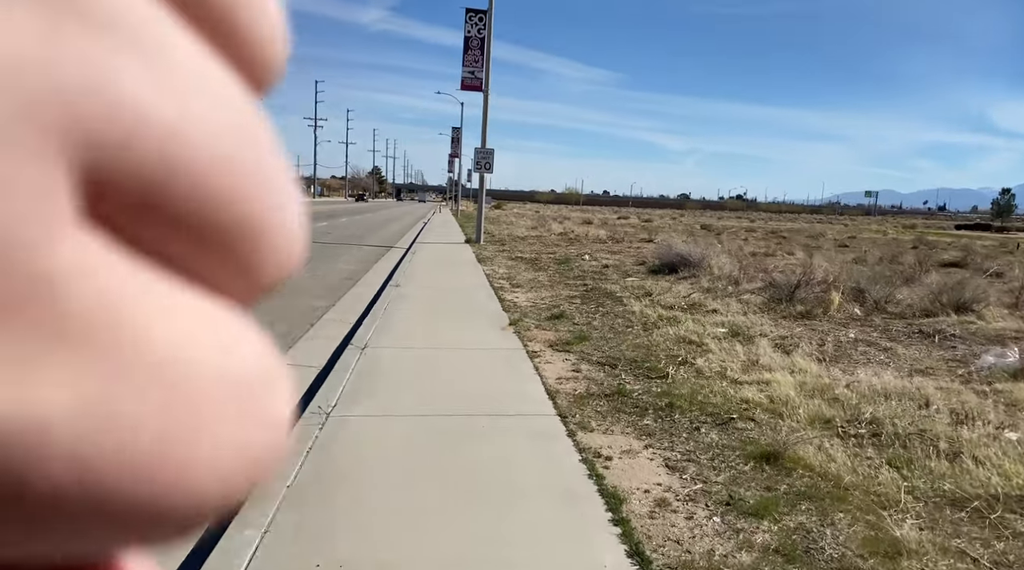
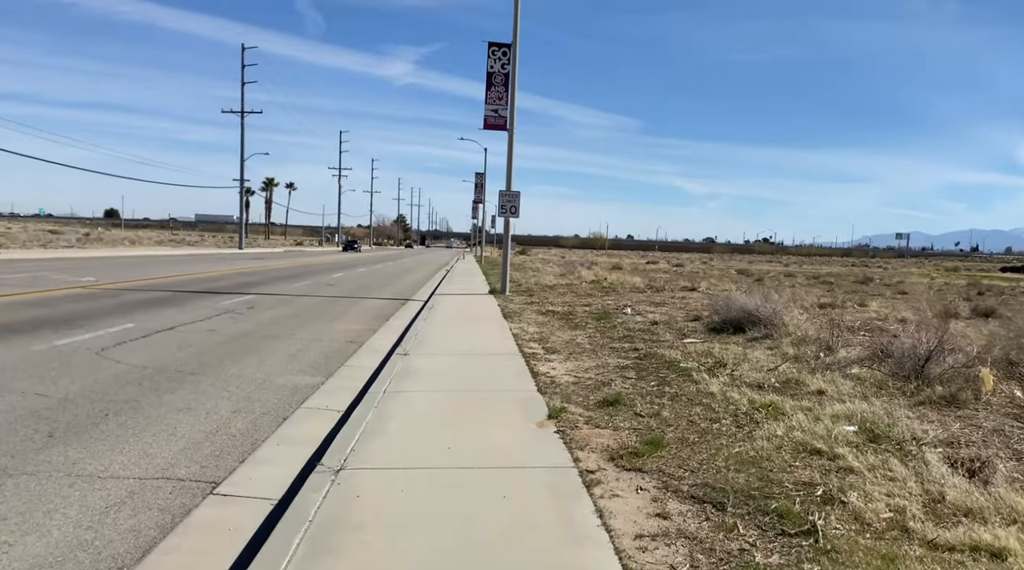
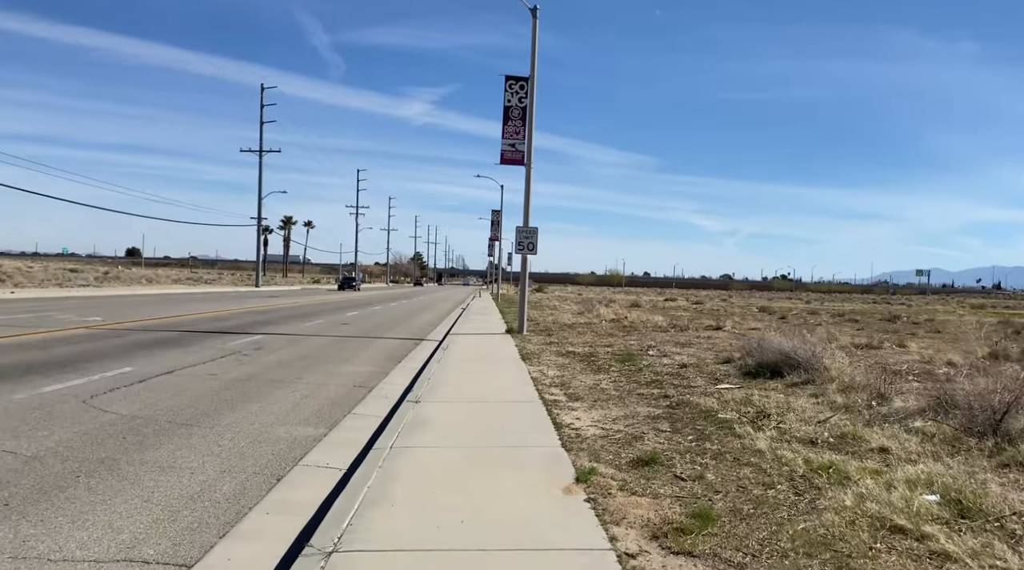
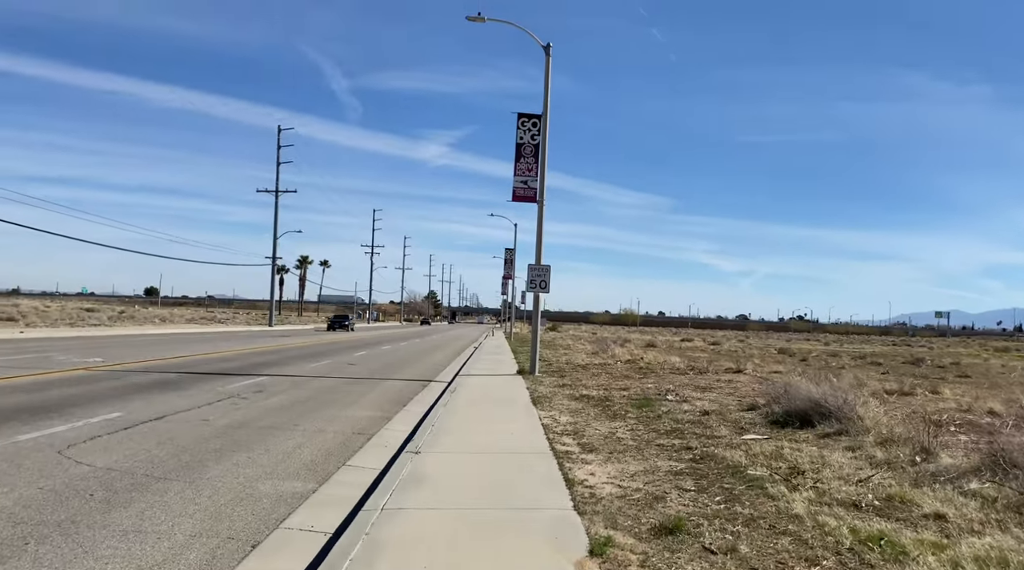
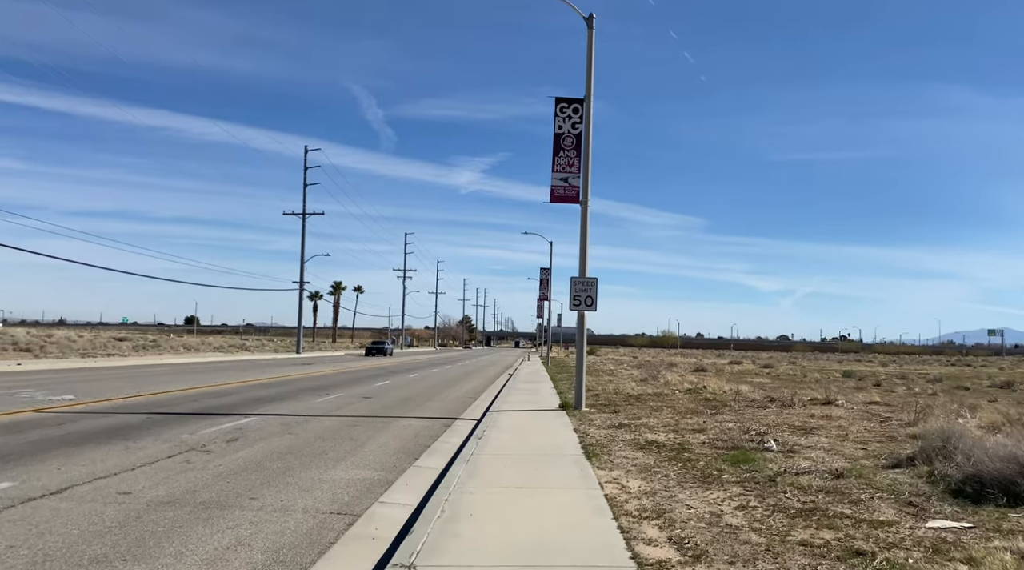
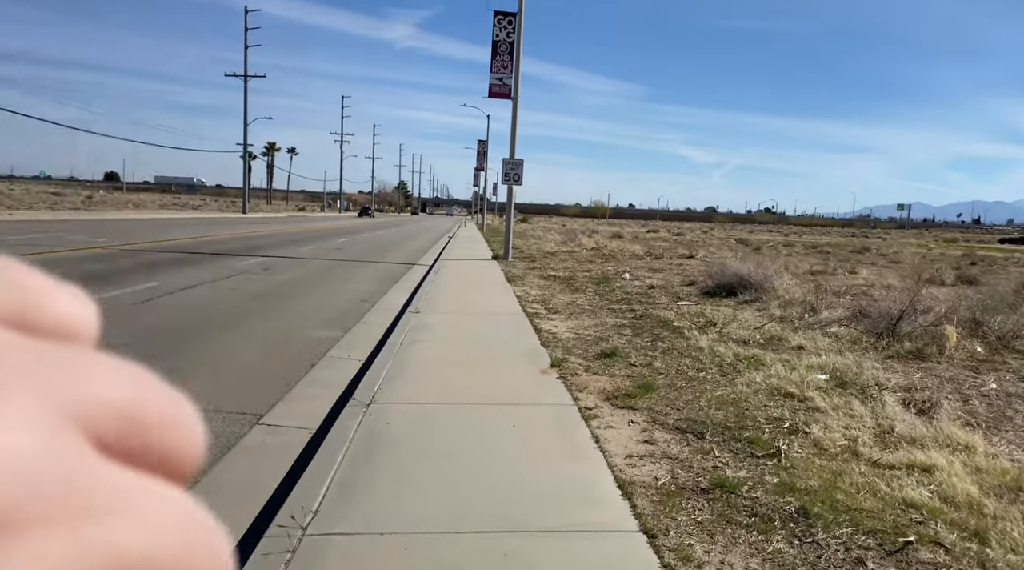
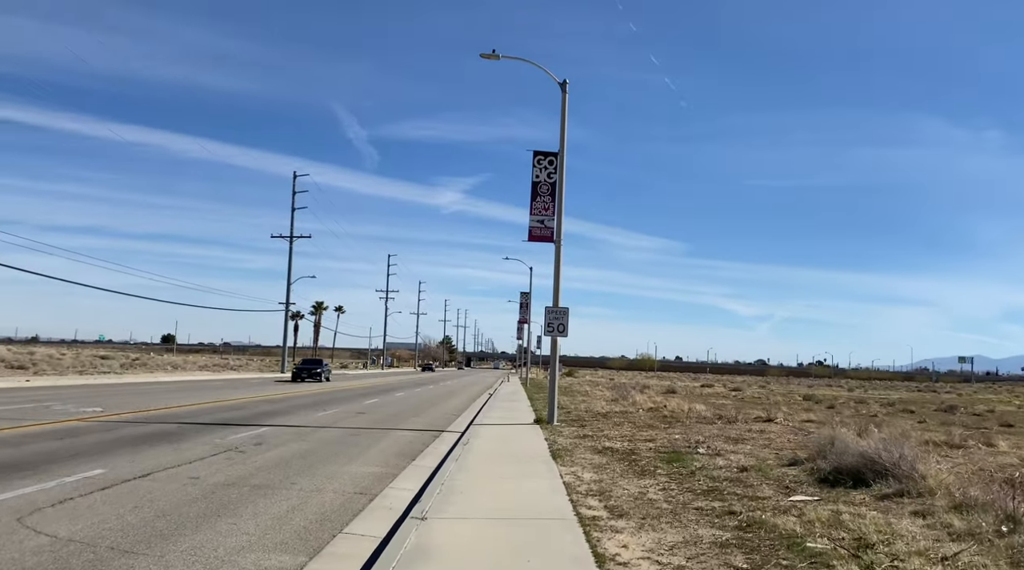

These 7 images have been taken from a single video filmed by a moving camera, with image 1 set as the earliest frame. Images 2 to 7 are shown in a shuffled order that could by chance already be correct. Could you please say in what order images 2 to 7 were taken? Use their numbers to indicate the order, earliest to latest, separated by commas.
6, 2, 3, 4, 7, 5
